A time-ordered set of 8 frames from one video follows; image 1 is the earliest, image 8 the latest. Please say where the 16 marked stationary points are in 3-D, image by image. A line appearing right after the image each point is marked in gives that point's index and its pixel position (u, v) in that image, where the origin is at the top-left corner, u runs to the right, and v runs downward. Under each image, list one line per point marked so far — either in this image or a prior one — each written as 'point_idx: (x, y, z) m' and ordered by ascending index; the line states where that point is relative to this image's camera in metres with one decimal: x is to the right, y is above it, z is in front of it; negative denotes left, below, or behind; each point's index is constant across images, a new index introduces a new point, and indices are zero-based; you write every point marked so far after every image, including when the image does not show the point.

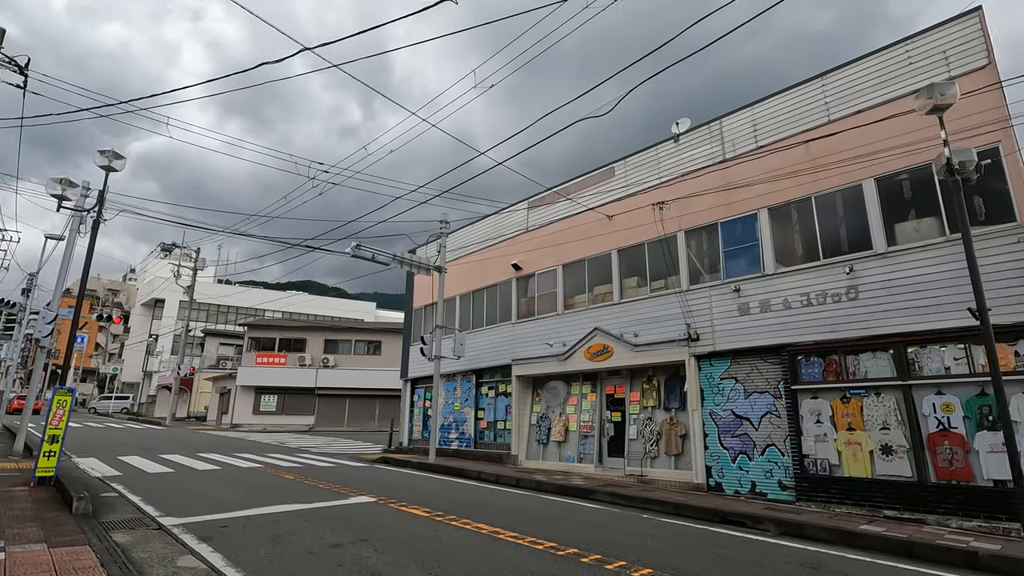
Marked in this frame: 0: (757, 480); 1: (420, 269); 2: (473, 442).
0: (+5.0, -3.9, +11.0) m
1: (-2.9, +0.6, +16.9) m
2: (-1.3, -5.1, +17.8) m
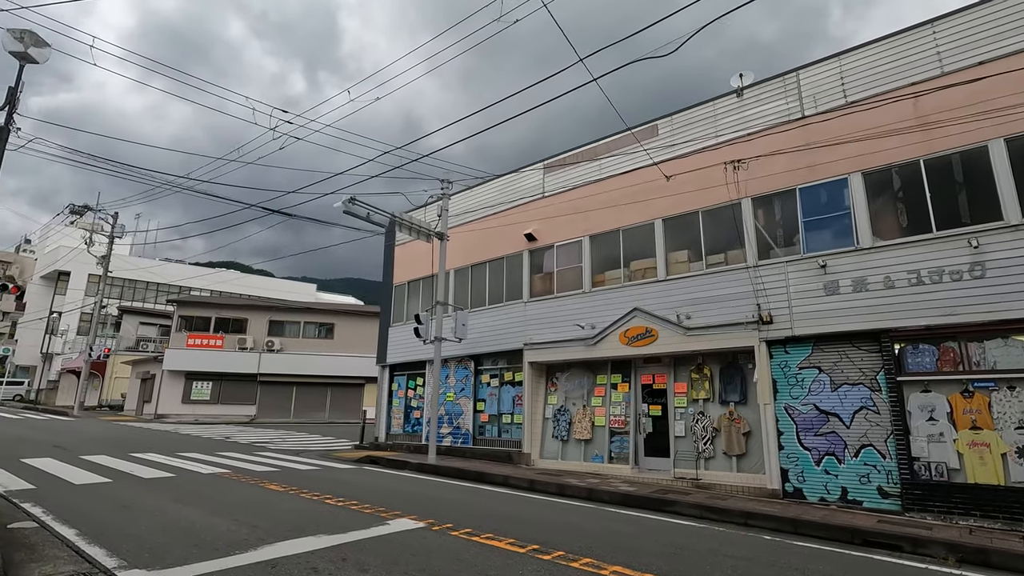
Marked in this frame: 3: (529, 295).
0: (+6.0, -3.5, +9.4) m
1: (-2.5, +1.5, +14.3) m
2: (-1.2, -4.3, +15.4) m
3: (+0.5, -0.2, +14.8) m
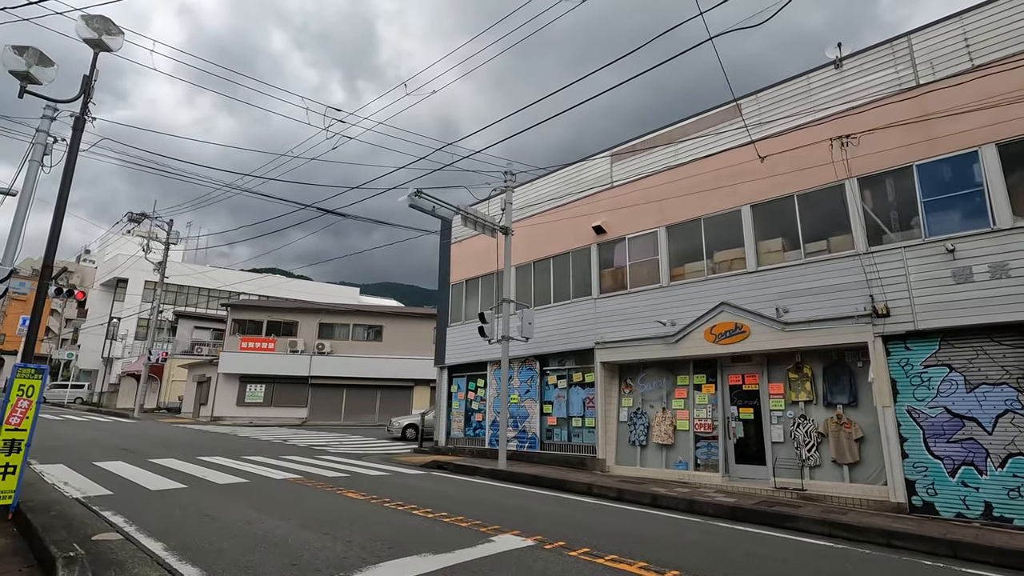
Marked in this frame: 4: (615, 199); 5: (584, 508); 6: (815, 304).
0: (+7.5, -3.3, +8.2) m
1: (-0.7, +1.5, +13.6) m
2: (+0.7, -4.2, +14.7) m
3: (+2.3, -0.1, +14.0) m
4: (+2.7, +2.4, +14.1) m
5: (+1.1, -3.4, +8.4) m
6: (+5.9, -0.3, +10.4) m
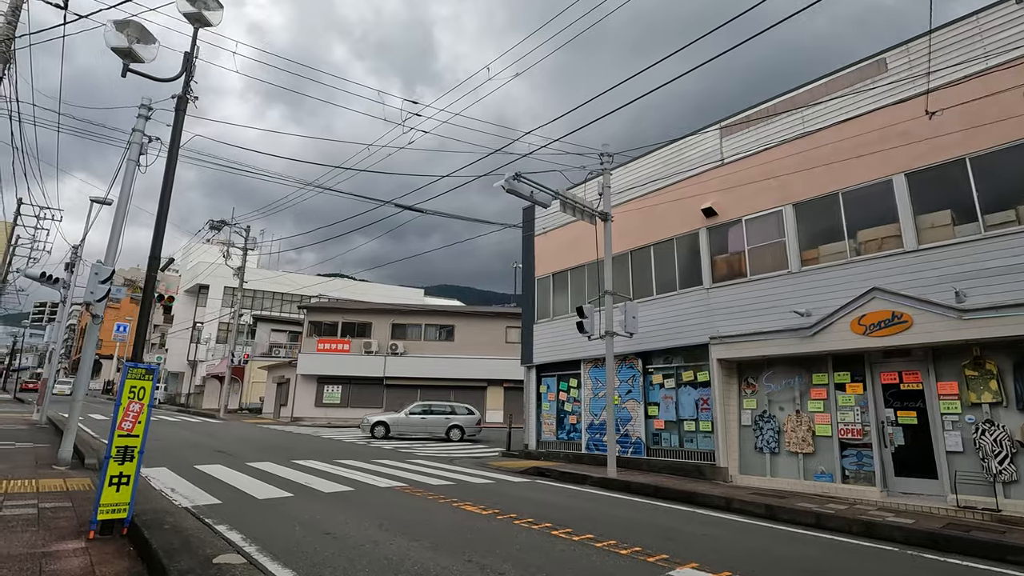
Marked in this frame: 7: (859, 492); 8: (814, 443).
0: (+9.3, -2.9, +6.3) m
1: (+1.7, +1.7, +12.5) m
2: (+3.3, -4.0, +13.4) m
3: (+4.7, +0.2, +12.6) m
4: (+5.1, +2.6, +12.7) m
5: (+3.0, -3.2, +7.1) m
6: (+7.9, 0.0, +8.6) m
7: (+6.4, -3.7, +9.8) m
8: (+6.1, -3.1, +10.7) m
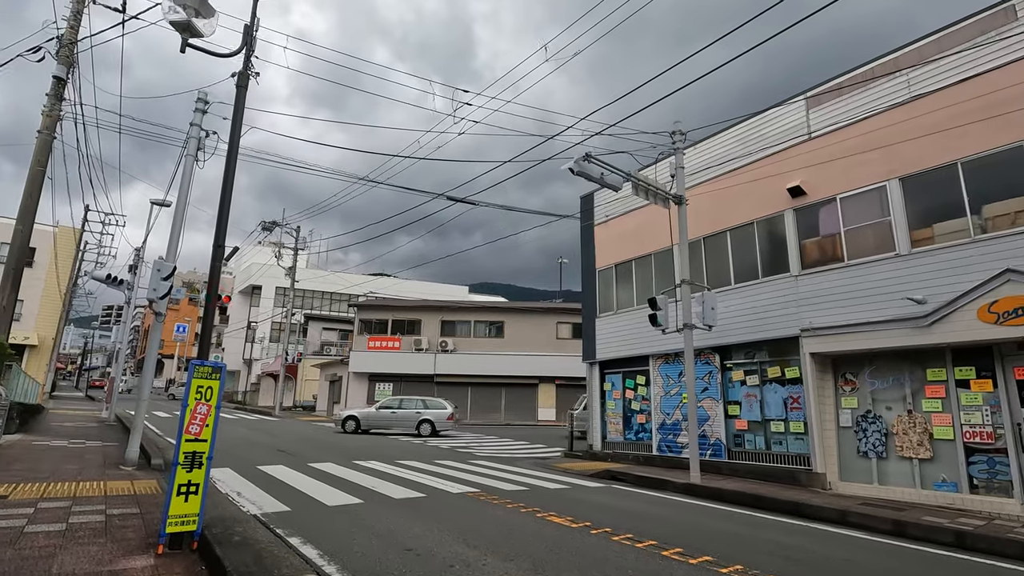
0: (+10.4, -2.6, +4.8) m
1: (+3.1, +2.0, +11.6) m
2: (+4.9, -3.7, +12.4) m
3: (+6.2, +0.5, +11.4) m
4: (+6.5, +2.9, +11.4) m
5: (+4.2, -3.0, +6.1) m
6: (+9.1, +0.3, +7.2) m
7: (+7.7, -3.5, +8.5) m
8: (+7.5, -2.8, +9.5) m
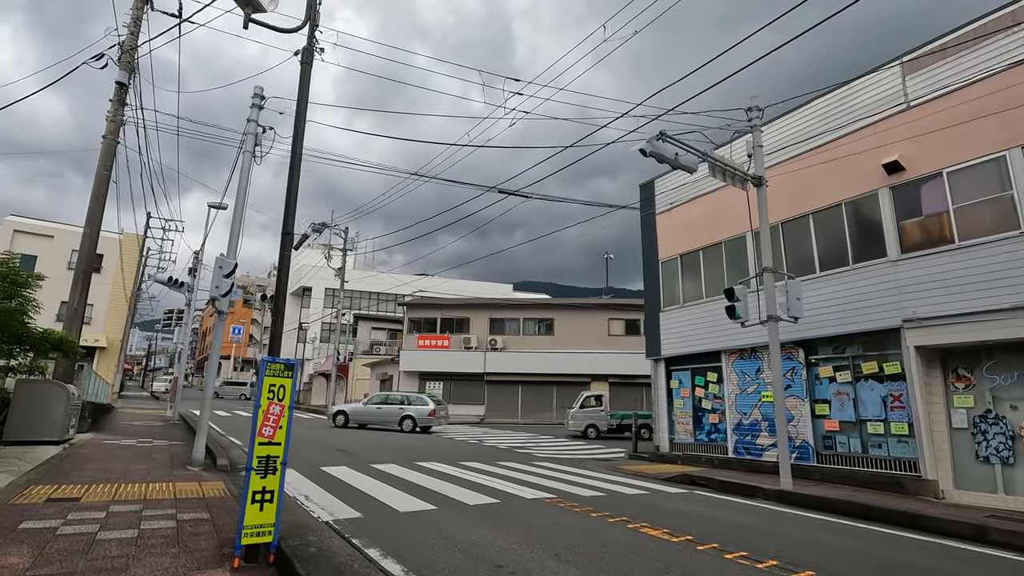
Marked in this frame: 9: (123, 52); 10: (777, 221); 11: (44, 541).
0: (+11.2, -2.3, +3.4) m
1: (+4.4, +2.2, +10.7) m
2: (+6.4, -3.5, +11.3) m
3: (+7.5, +0.7, +10.3) m
4: (+7.8, +3.2, +10.3) m
5: (+5.1, -2.8, +5.1) m
6: (+10.1, +0.6, +5.9) m
7: (+8.9, -3.2, +7.3) m
8: (+8.7, -2.5, +8.2) m
9: (-11.2, +6.8, +15.3) m
10: (+6.1, +1.5, +12.7) m
11: (-4.3, -2.3, +4.9) m
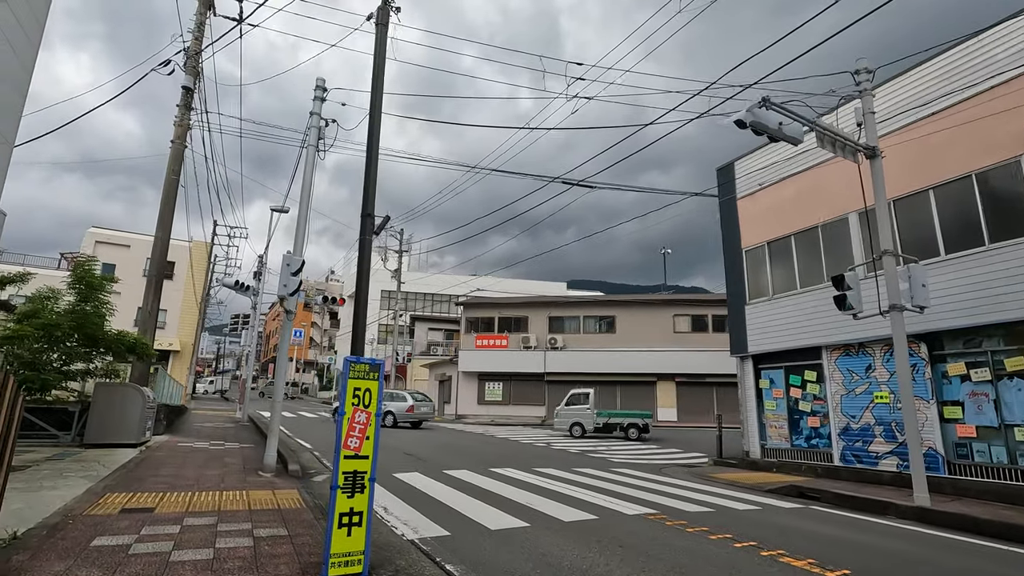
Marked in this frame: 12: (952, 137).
0: (+12.0, -1.9, +1.5) m
1: (+5.8, +2.4, +9.4) m
2: (+8.0, -3.2, +9.9) m
3: (+8.9, +1.0, +8.7) m
4: (+9.1, +3.5, +8.7) m
5: (+6.1, -2.5, +3.8) m
6: (+11.1, +1.0, +4.1) m
7: (+10.1, -2.8, +5.6) m
8: (+9.9, -2.2, +6.6) m
9: (-9.4, +6.7, +15.4) m
10: (+7.7, +1.8, +11.2) m
11: (-3.3, -2.3, +4.4) m
12: (+8.3, +2.8, +10.2) m
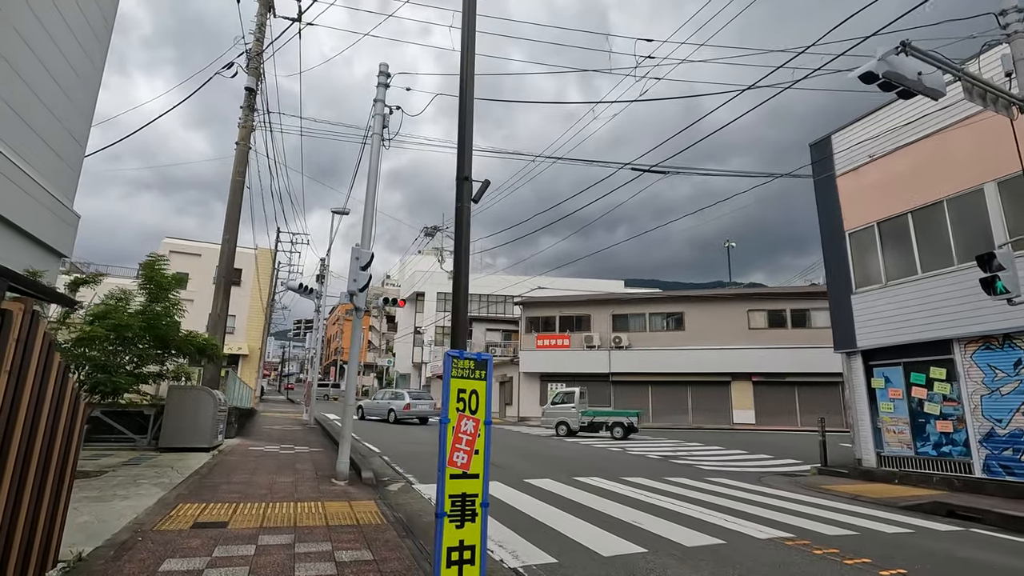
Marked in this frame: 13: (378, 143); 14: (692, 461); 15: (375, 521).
0: (+12.6, -1.4, -0.5) m
1: (+7.1, +2.7, +7.9) m
2: (+9.4, -2.9, +8.1) m
3: (+10.1, +1.4, +6.9) m
4: (+10.3, +3.9, +6.9) m
5: (+7.0, -2.2, +2.3) m
6: (+11.9, +1.4, +2.1) m
7: (+11.1, -2.4, +3.7) m
8: (+11.0, -1.8, +4.7) m
9: (-7.5, +6.6, +15.4) m
10: (+9.2, +2.1, +9.5) m
11: (-2.3, -2.2, +3.8) m
12: (+9.6, +3.1, +8.5) m
13: (-2.7, +2.9, +10.6) m
14: (+4.6, -4.5, +13.9) m
15: (-1.6, -2.7, +6.2) m
